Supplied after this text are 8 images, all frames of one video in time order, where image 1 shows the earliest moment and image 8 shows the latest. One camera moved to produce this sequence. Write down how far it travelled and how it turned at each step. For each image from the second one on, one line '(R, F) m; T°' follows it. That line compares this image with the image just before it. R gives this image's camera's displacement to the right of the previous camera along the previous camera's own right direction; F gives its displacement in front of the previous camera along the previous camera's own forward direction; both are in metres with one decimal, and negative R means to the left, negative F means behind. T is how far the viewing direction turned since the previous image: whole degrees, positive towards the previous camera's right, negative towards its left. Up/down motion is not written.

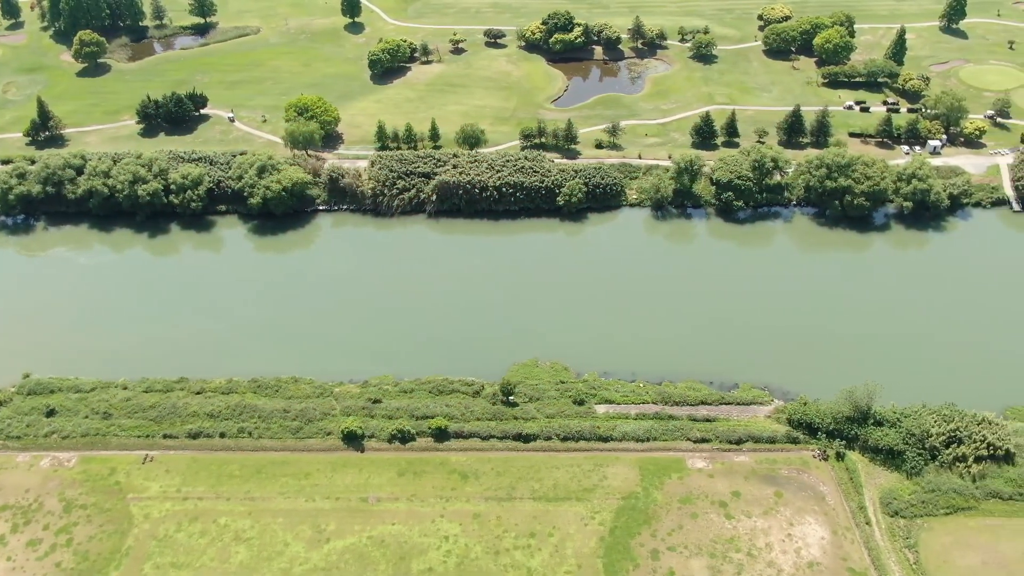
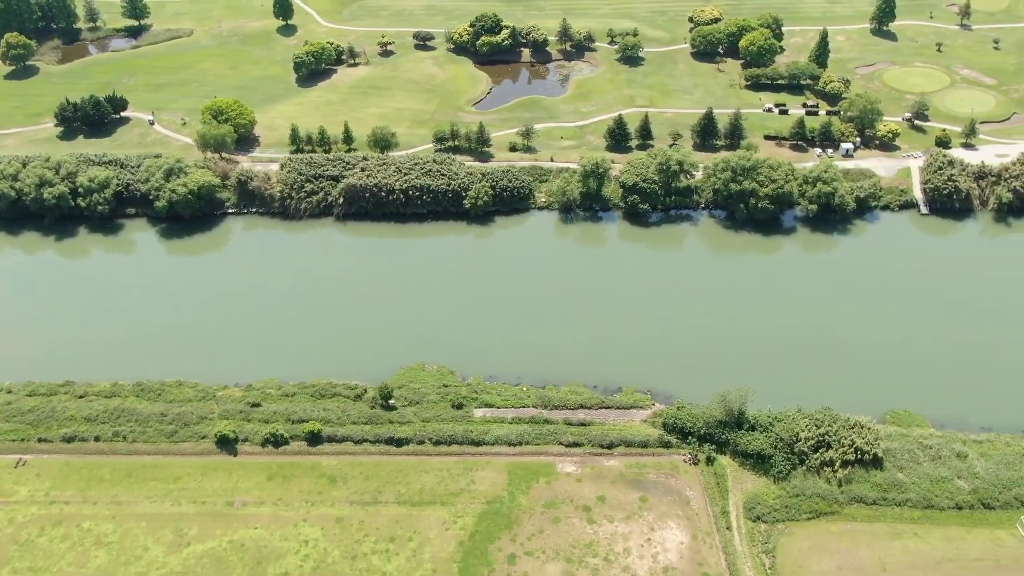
(+6.5, 0.0) m; 0°
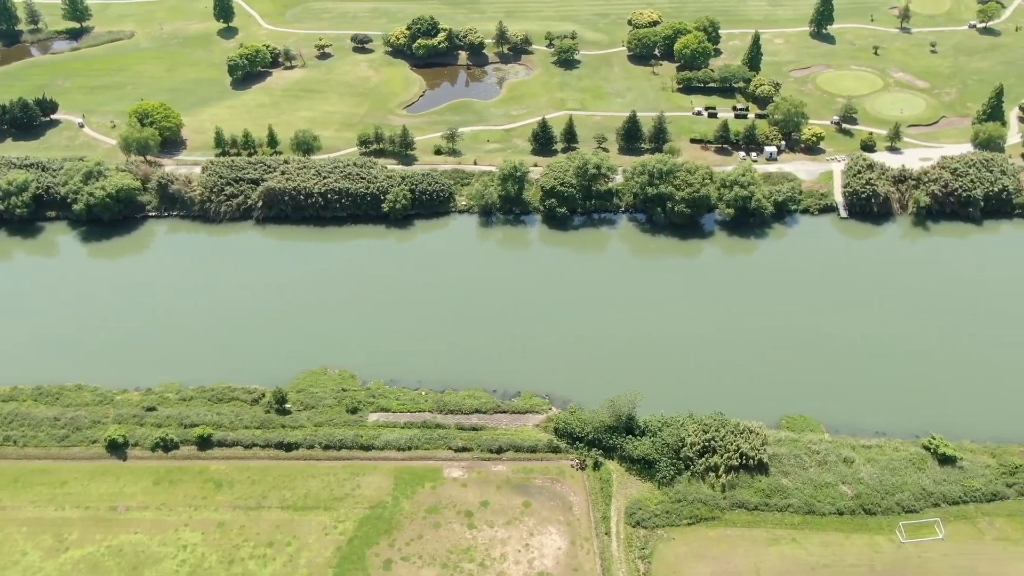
(+5.5, 0.0) m; 0°
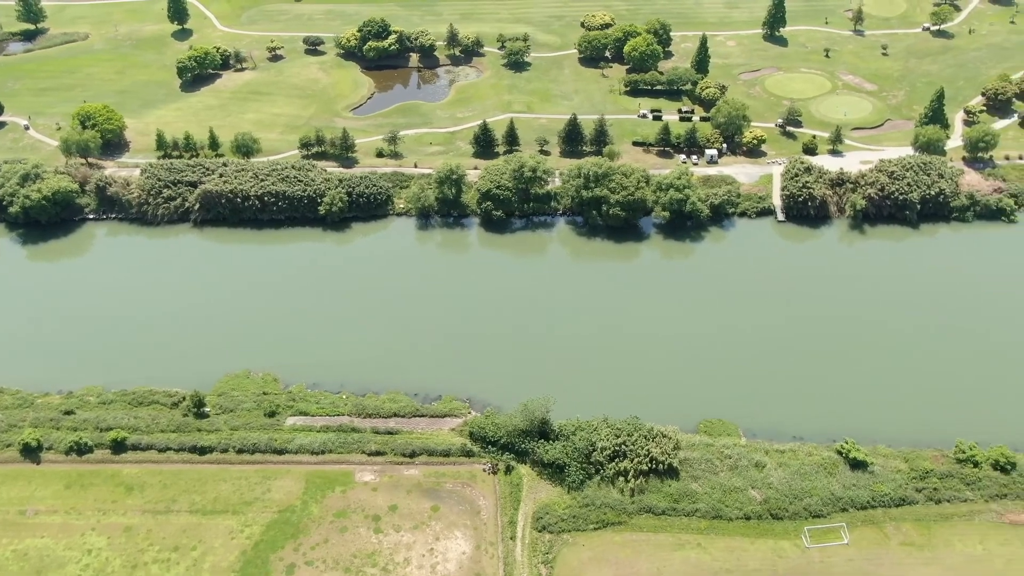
(+4.3, 0.0) m; 0°
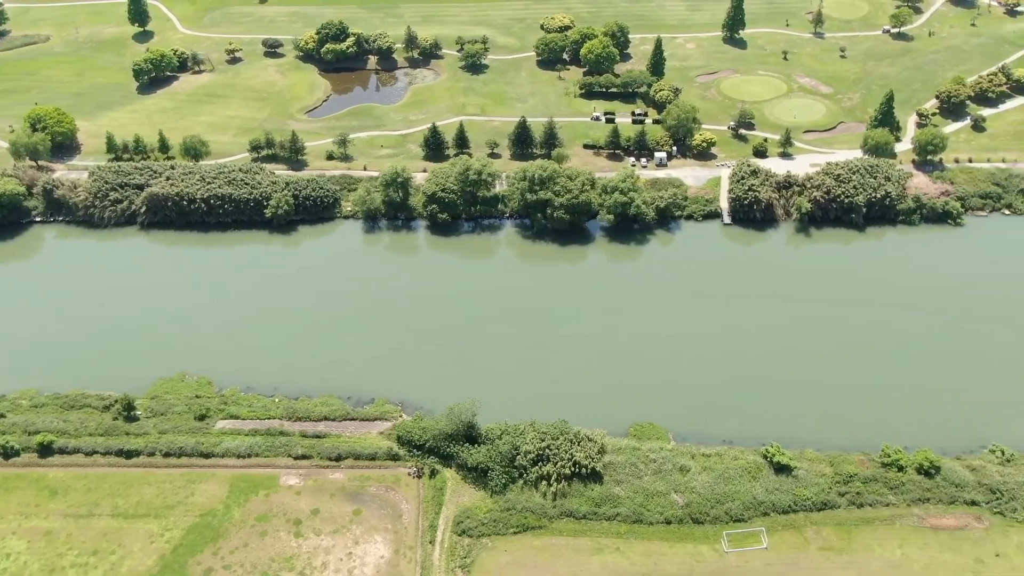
(+3.7, 0.0) m; 0°
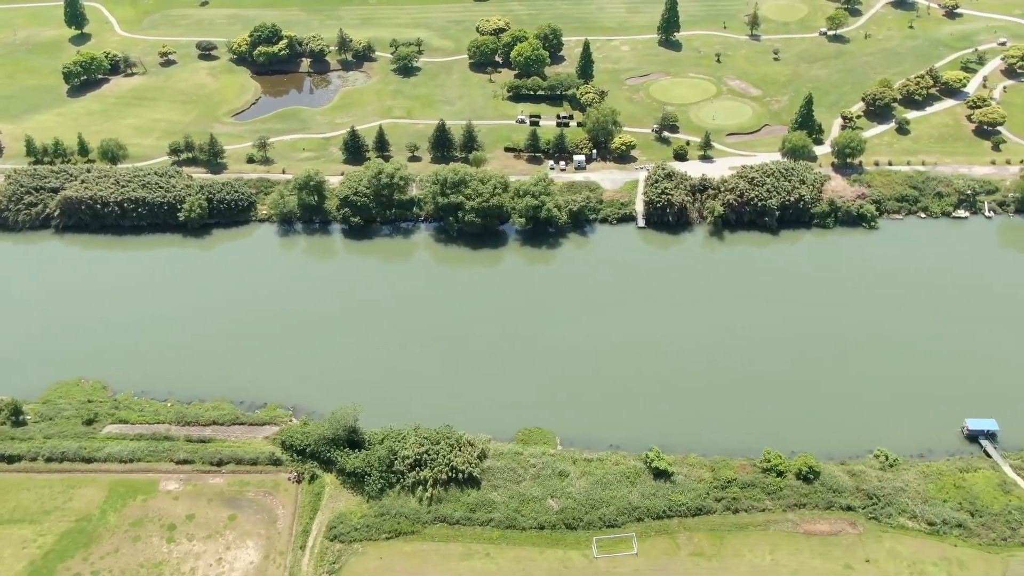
(+5.9, +0.1) m; 0°
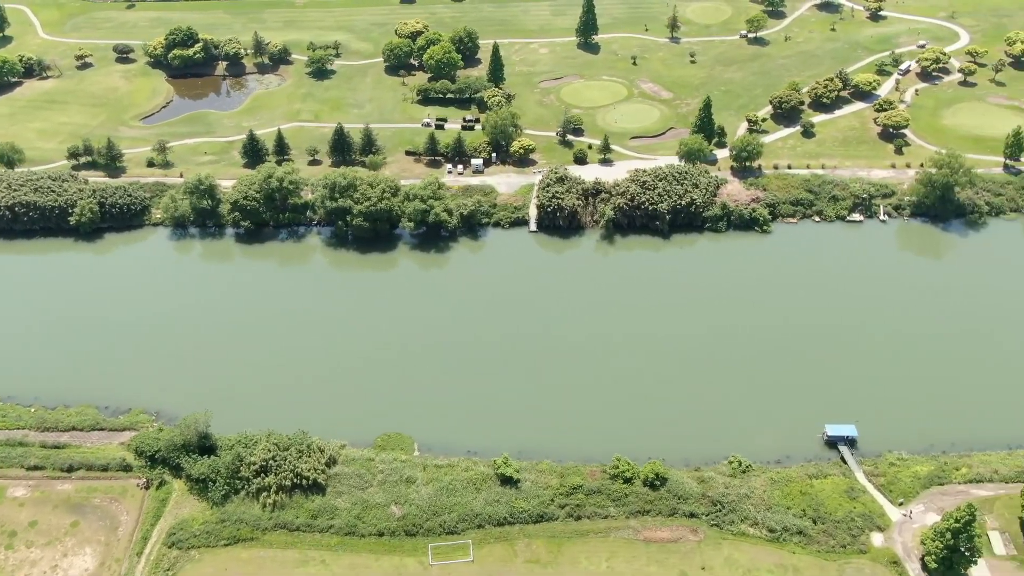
(+7.5, +0.2) m; 0°
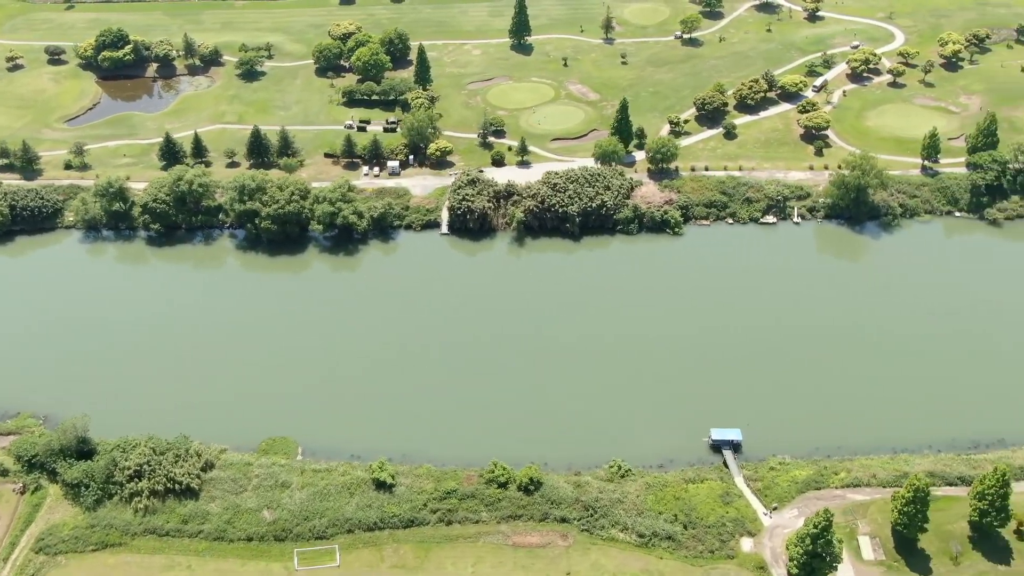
(+6.1, +0.2) m; 0°
